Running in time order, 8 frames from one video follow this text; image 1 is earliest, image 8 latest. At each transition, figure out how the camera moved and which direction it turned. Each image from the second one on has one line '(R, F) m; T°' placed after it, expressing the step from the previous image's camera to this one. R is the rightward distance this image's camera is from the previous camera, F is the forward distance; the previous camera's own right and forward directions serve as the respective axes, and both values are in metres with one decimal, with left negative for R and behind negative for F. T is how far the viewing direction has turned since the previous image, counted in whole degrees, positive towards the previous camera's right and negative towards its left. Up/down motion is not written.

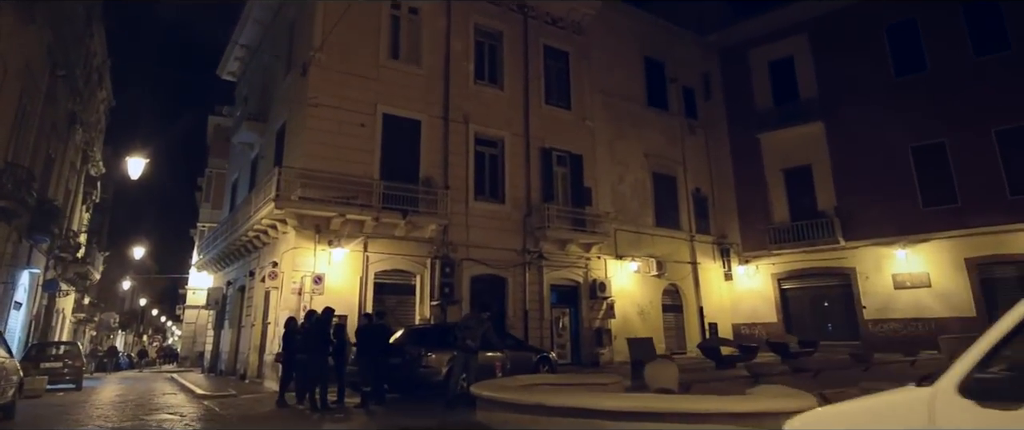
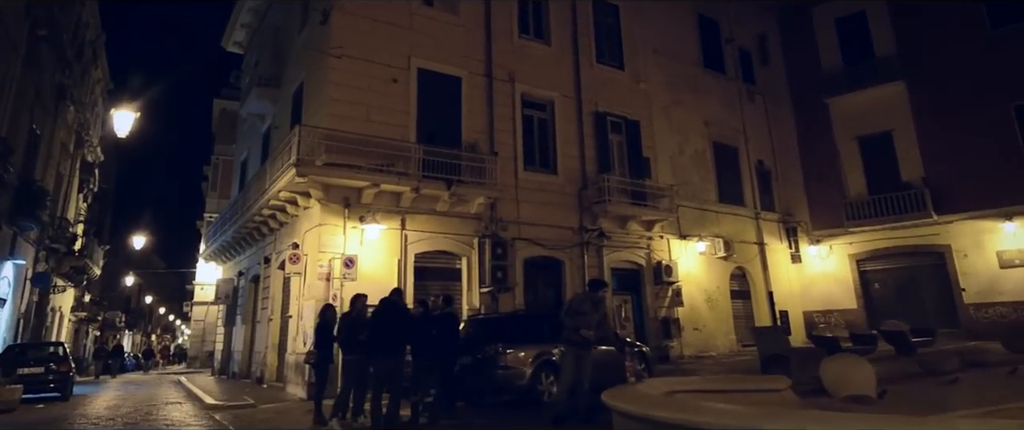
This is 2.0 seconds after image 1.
(-1.2, +2.6) m; -1°
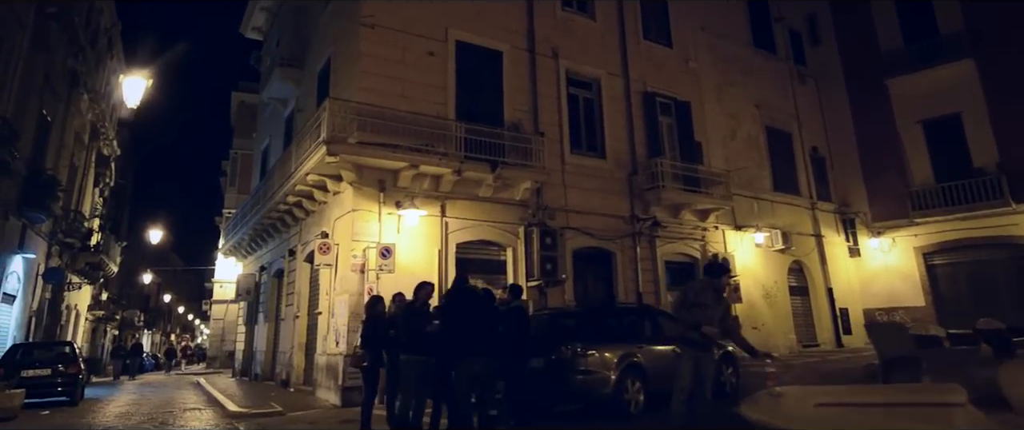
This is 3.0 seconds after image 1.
(-0.7, +1.4) m; -1°
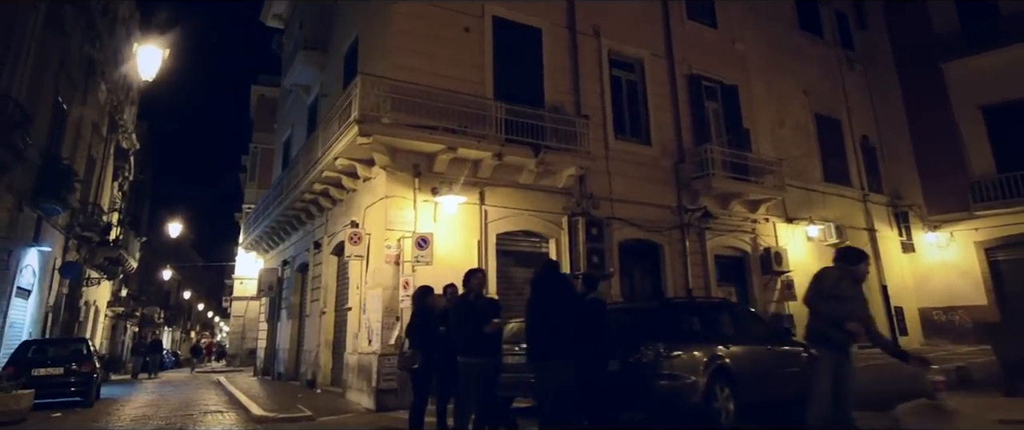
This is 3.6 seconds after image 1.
(-0.5, +0.9) m; -1°
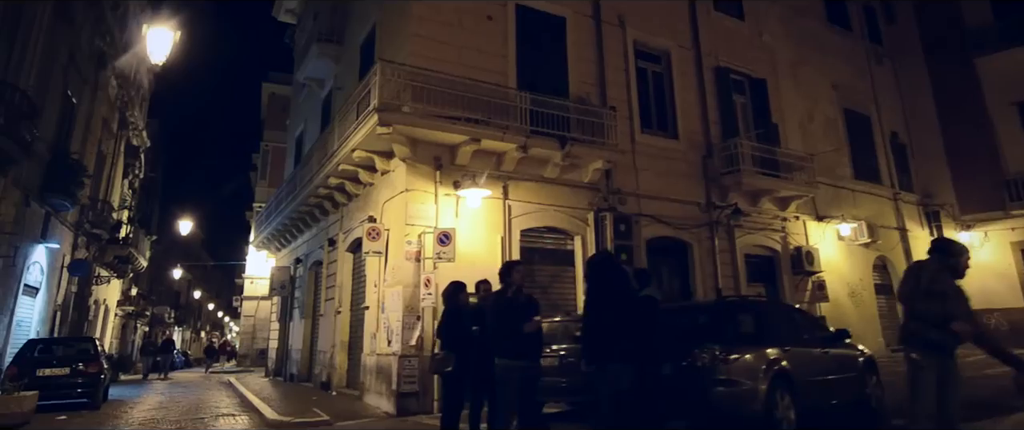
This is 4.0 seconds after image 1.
(-0.3, +0.5) m; -1°
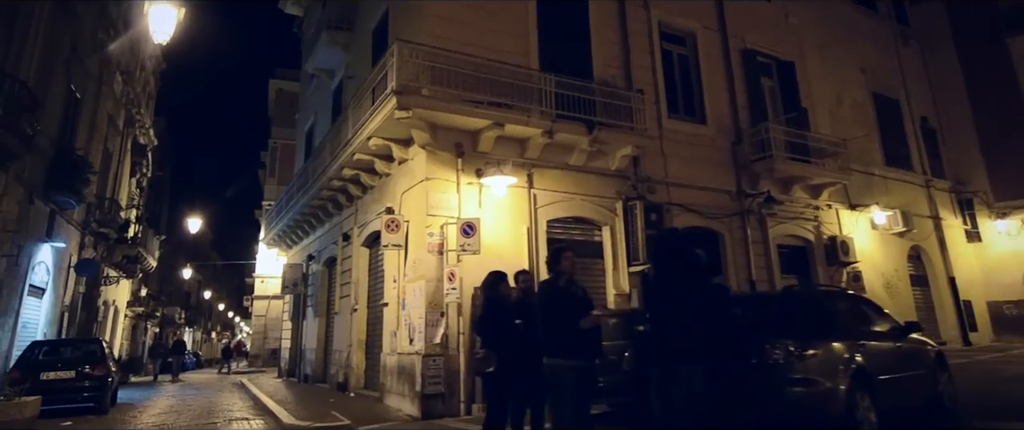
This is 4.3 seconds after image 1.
(-0.3, +0.6) m; -1°
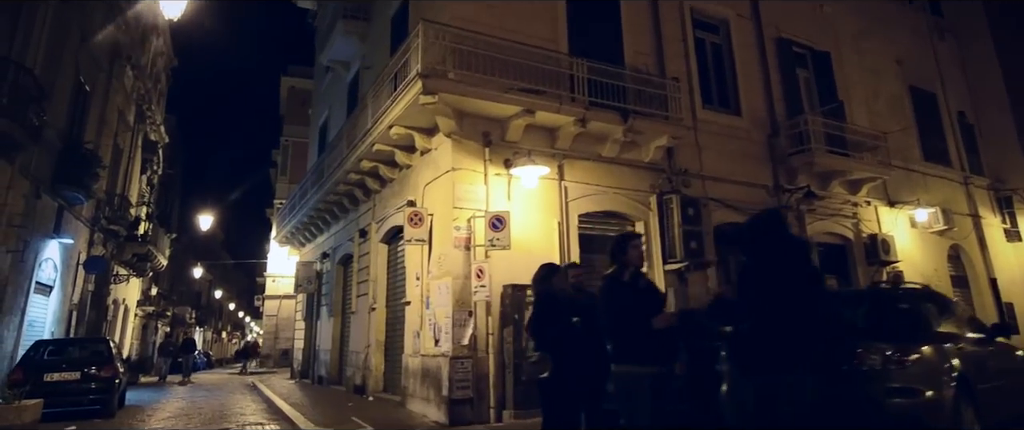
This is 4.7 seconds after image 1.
(-0.3, +0.6) m; -1°
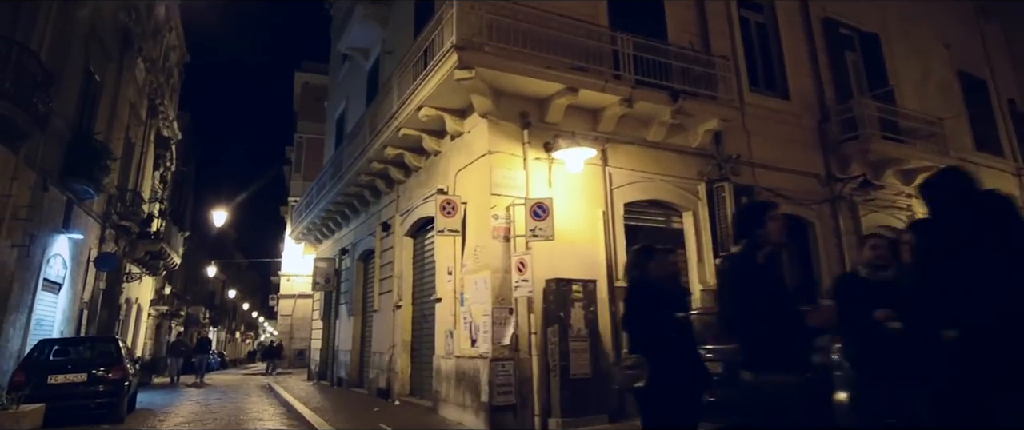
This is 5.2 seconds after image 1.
(-0.4, +0.7) m; -1°
